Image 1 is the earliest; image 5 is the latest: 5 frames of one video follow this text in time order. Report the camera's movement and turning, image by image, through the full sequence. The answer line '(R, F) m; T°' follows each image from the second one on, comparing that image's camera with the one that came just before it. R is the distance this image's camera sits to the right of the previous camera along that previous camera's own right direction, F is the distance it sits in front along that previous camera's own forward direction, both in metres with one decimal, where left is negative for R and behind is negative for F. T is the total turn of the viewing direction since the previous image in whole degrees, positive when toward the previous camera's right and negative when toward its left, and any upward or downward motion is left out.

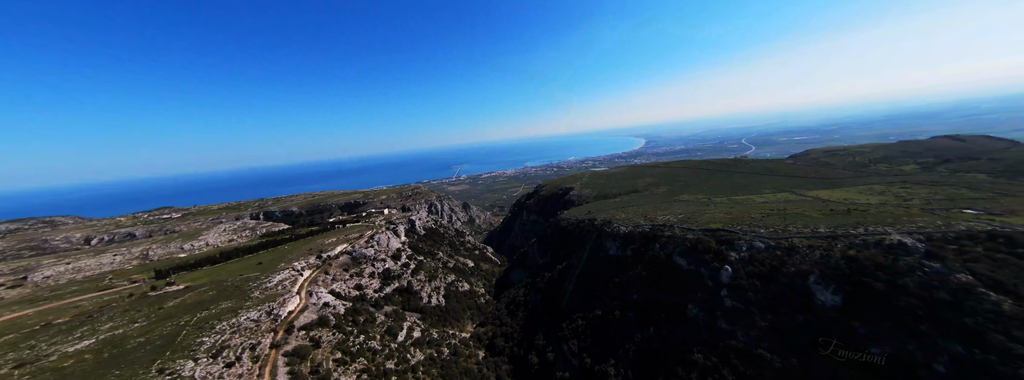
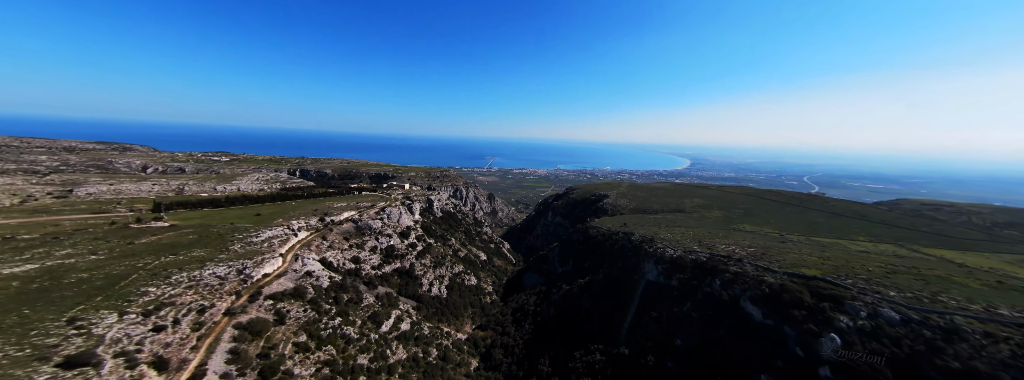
(+0.1, +7.2) m; -6°
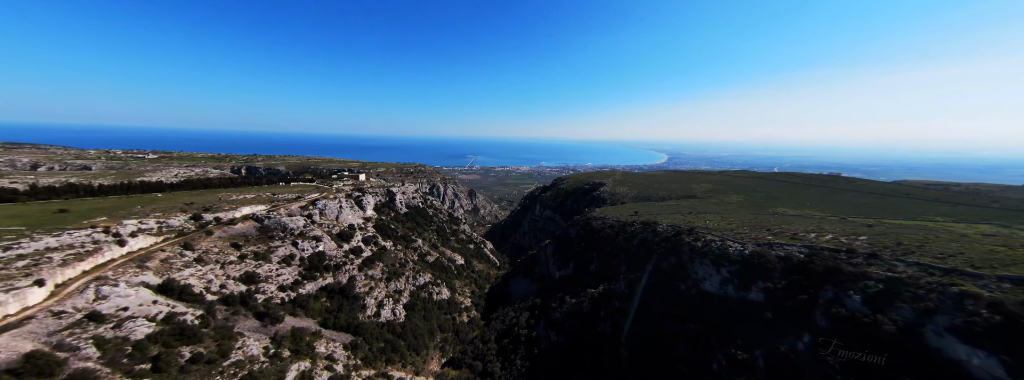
(+0.3, +14.3) m; +3°
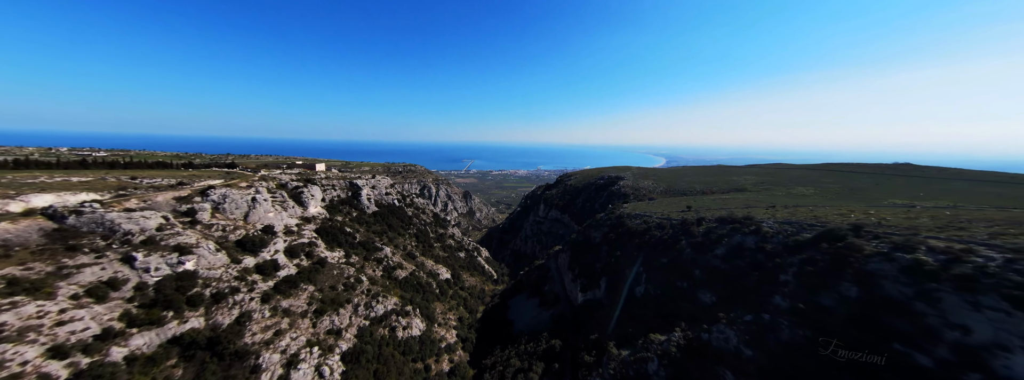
(-0.5, +14.6) m; 0°
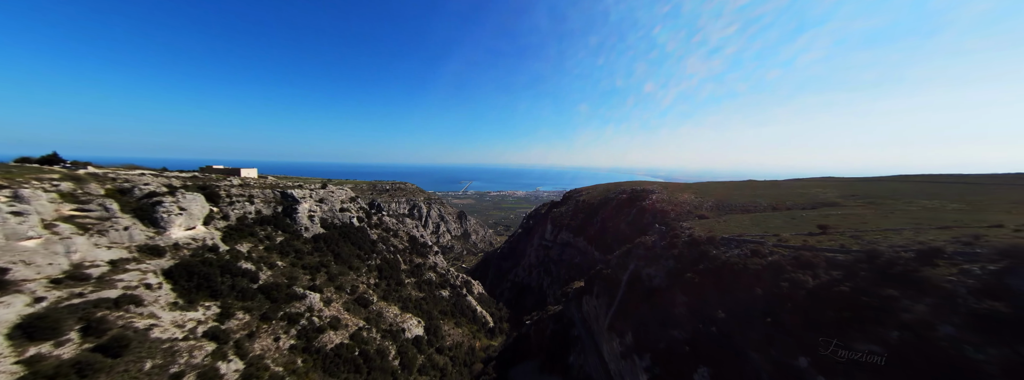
(-0.5, +14.6) m; 0°
